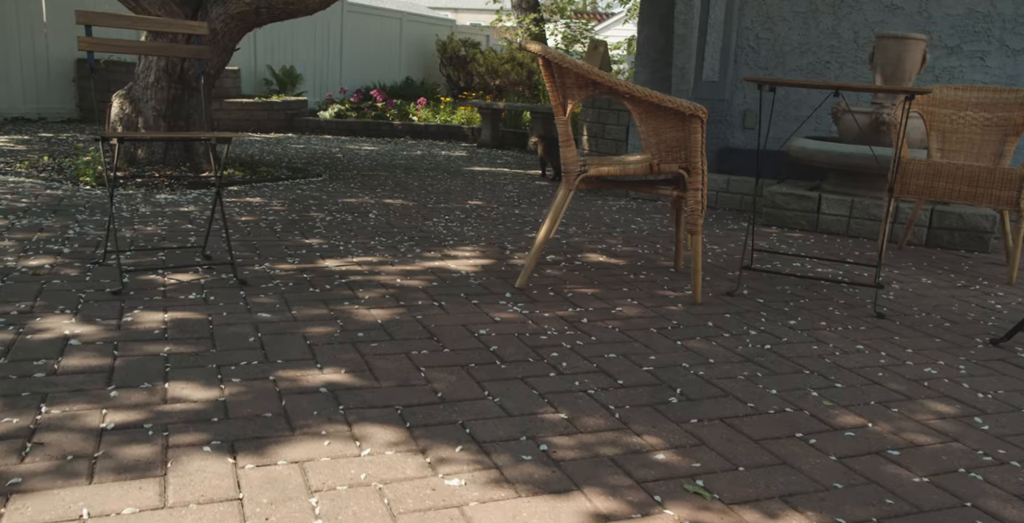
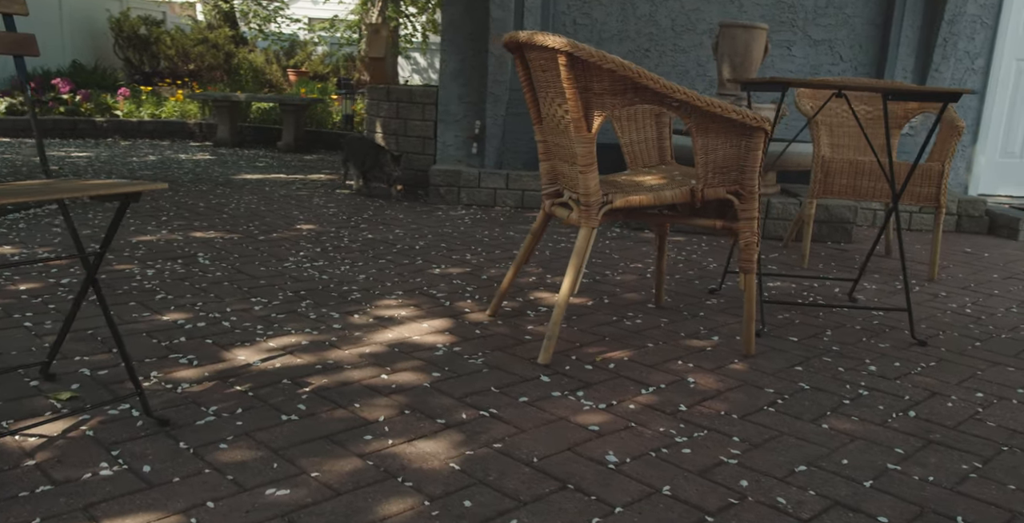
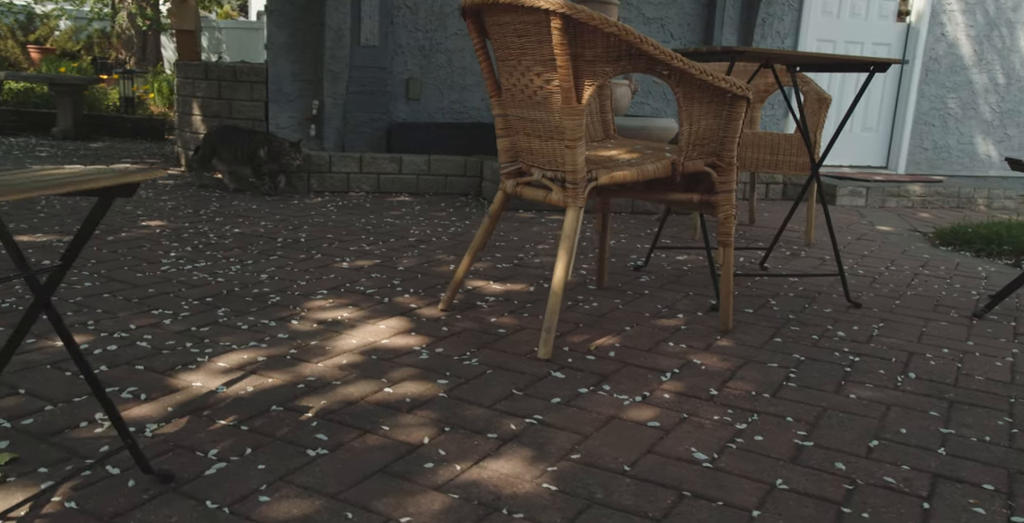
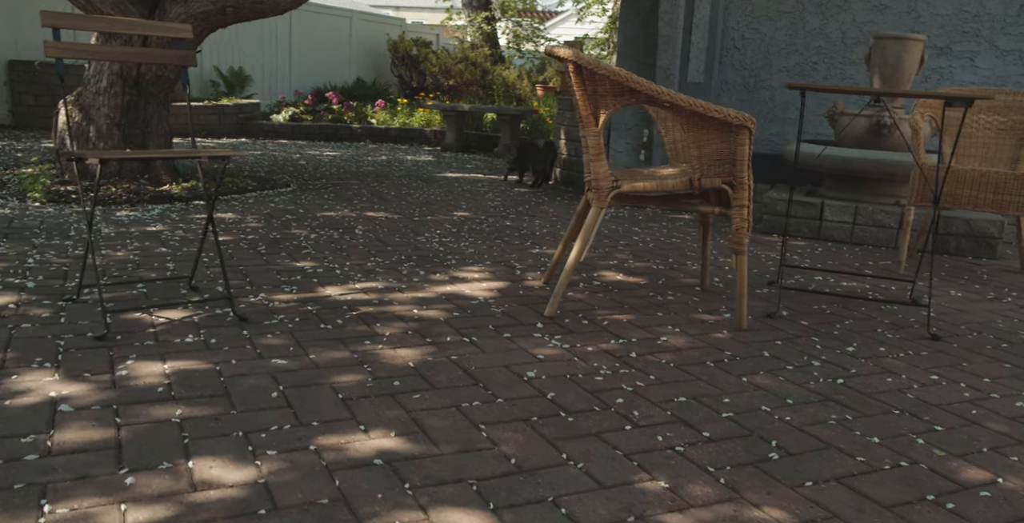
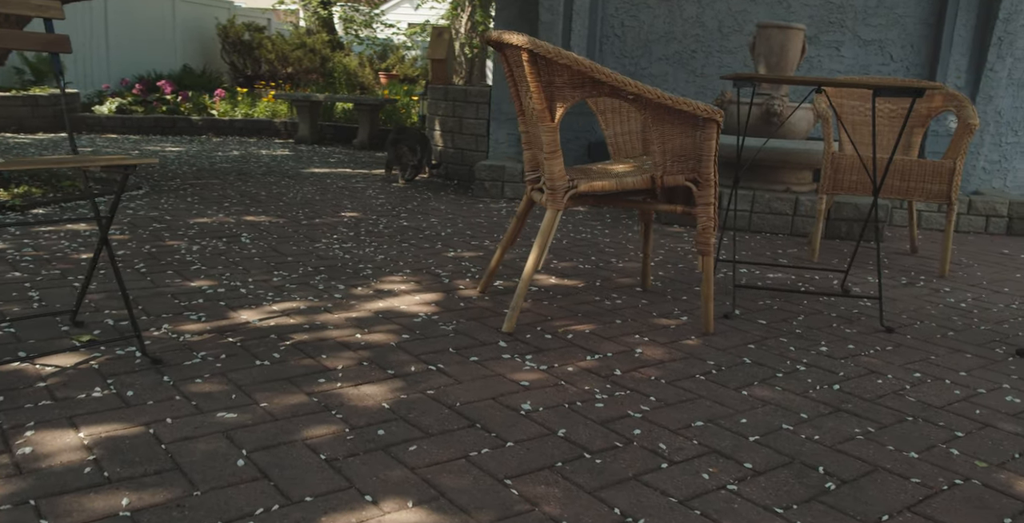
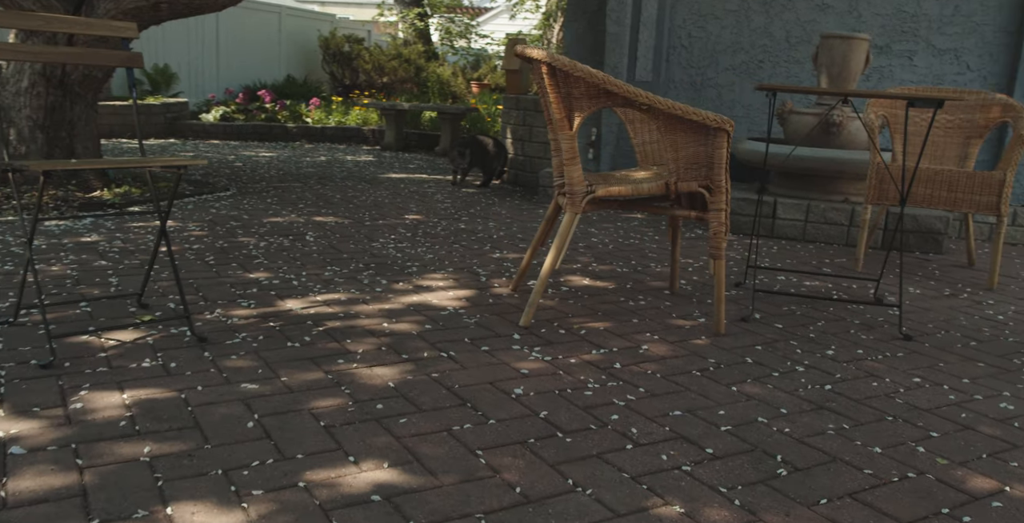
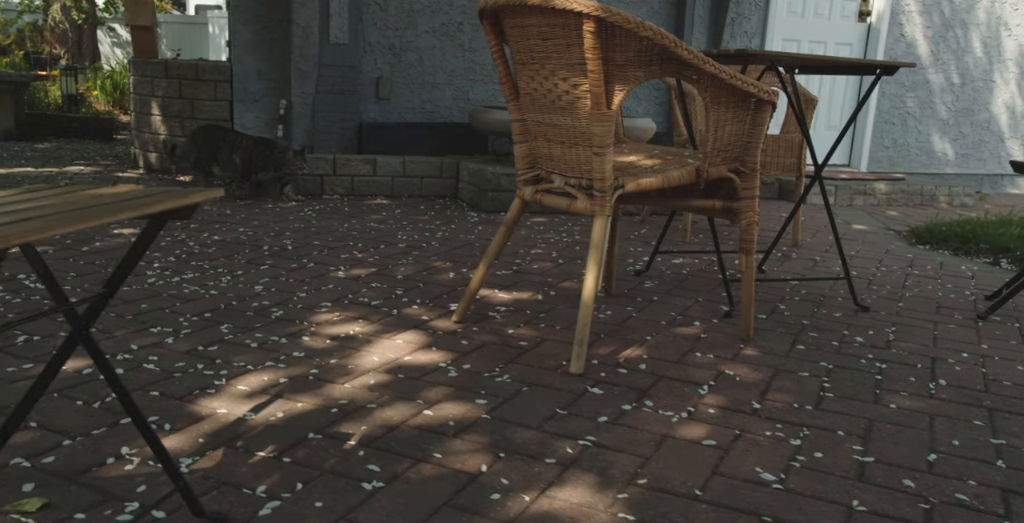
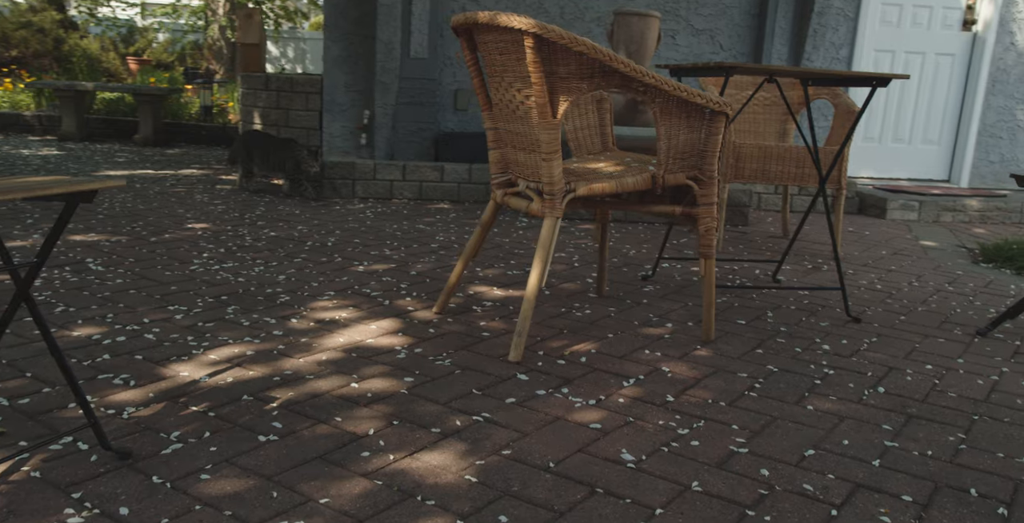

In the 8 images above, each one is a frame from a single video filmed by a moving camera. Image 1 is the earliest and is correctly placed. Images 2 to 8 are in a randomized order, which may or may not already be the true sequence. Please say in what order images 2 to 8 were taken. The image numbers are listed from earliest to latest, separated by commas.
4, 6, 5, 2, 8, 3, 7
